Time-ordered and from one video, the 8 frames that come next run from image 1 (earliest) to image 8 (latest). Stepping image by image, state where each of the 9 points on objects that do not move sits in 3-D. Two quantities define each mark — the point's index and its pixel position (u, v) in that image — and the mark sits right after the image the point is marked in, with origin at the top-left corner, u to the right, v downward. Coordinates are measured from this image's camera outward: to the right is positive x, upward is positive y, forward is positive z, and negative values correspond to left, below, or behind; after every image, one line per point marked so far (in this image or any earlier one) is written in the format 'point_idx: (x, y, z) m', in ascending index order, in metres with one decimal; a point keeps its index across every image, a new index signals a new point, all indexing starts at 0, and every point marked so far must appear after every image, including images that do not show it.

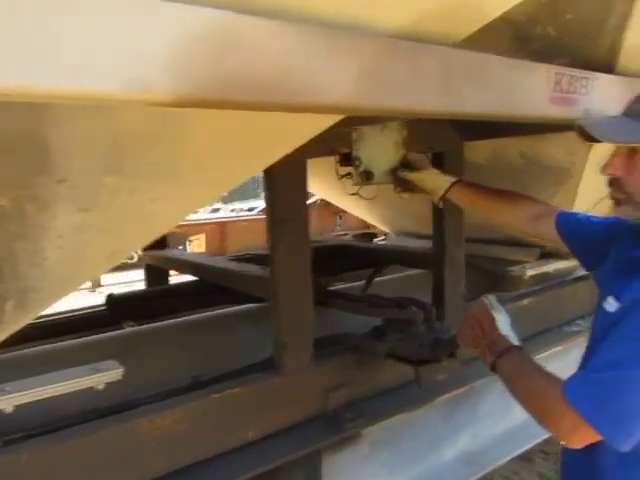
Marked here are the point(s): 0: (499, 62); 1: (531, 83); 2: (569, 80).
0: (+0.4, +0.4, +1.1) m
1: (+0.5, +0.4, +1.2) m
2: (+0.6, +0.4, +1.3) m
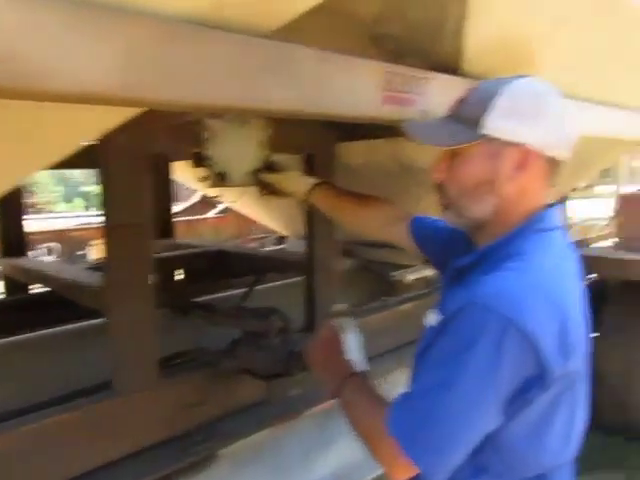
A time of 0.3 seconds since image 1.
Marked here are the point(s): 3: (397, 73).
0: (0.0, +0.4, +1.0) m
1: (+0.1, +0.3, +1.1) m
2: (+0.2, +0.4, +1.2) m
3: (+0.2, +0.4, +1.2) m
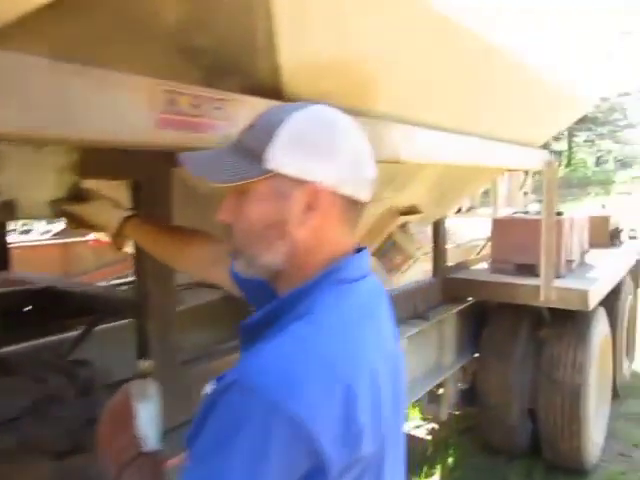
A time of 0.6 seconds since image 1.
0: (-0.4, +0.3, +0.8) m
1: (-0.3, +0.2, +0.9) m
2: (-0.2, +0.3, +1.0) m
3: (-0.3, +0.3, +1.0) m
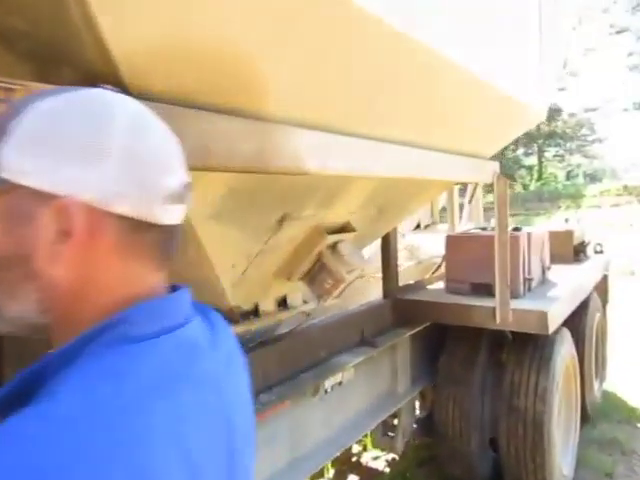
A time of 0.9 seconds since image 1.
0: (-0.7, +0.2, +0.5) m
1: (-0.6, +0.2, +0.6) m
2: (-0.5, +0.2, +0.8) m
3: (-0.5, +0.2, +0.8) m
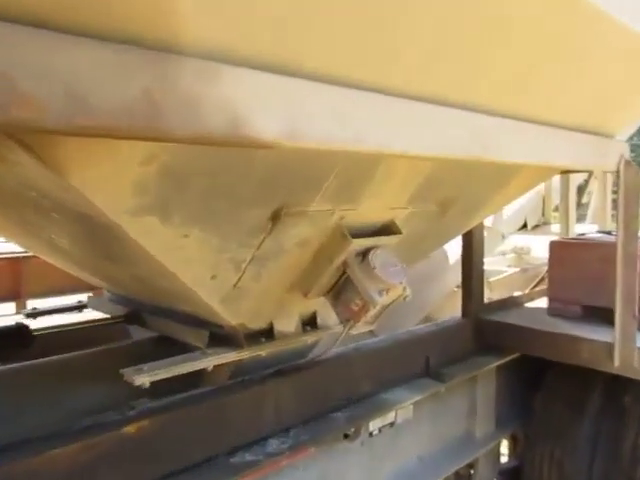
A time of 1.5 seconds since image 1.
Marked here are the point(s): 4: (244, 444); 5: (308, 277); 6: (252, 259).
0: (-0.9, +0.2, +0.1) m
1: (-0.8, +0.2, +0.2) m
2: (-0.7, +0.2, +0.3) m
3: (-0.7, +0.2, +0.3) m
4: (-0.2, -0.6, +1.7) m
5: (0.0, -0.1, +1.6) m
6: (-0.2, -0.1, +1.4) m
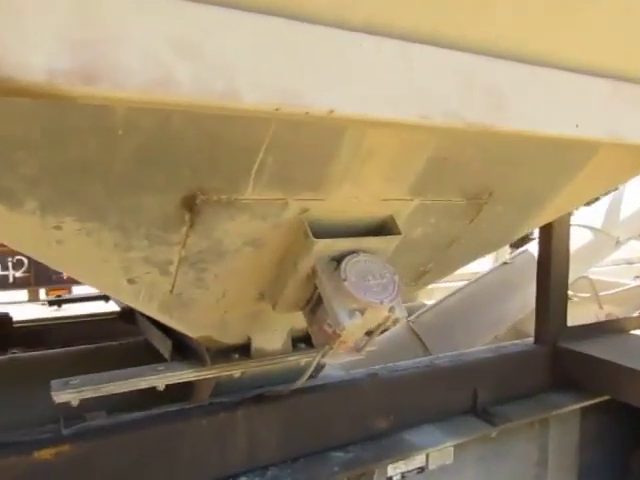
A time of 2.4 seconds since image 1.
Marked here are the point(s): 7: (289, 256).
0: (-1.3, +0.2, 0.0) m
1: (-1.2, +0.2, +0.1) m
2: (-1.0, +0.2, +0.2) m
3: (-1.0, +0.2, +0.2) m
4: (-0.3, -0.6, +1.4) m
5: (-0.1, -0.1, +1.2) m
6: (-0.3, 0.0, +1.1) m
7: (-0.1, 0.0, +1.2) m
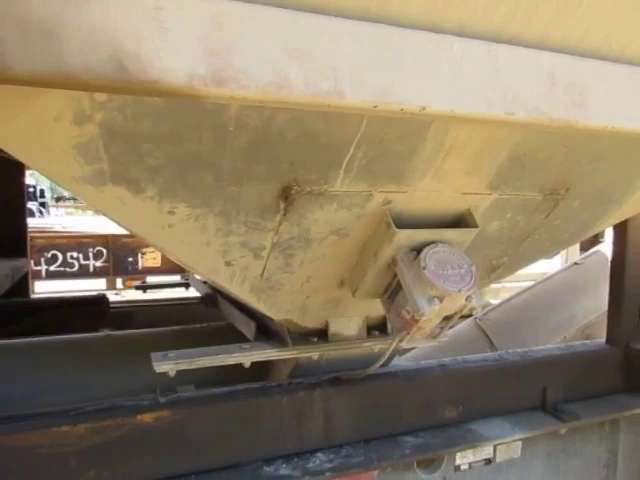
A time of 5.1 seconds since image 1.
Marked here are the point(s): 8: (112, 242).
0: (-1.2, +0.3, +0.2) m
1: (-1.1, +0.3, +0.3) m
2: (-0.9, +0.3, +0.4) m
3: (-1.0, +0.3, +0.3) m
4: (-0.1, -0.6, +1.5) m
5: (+0.1, -0.1, +1.3) m
6: (-0.1, 0.0, +1.2) m
7: (+0.1, 0.0, +1.2) m
8: (-1.8, 0.0, +4.4) m
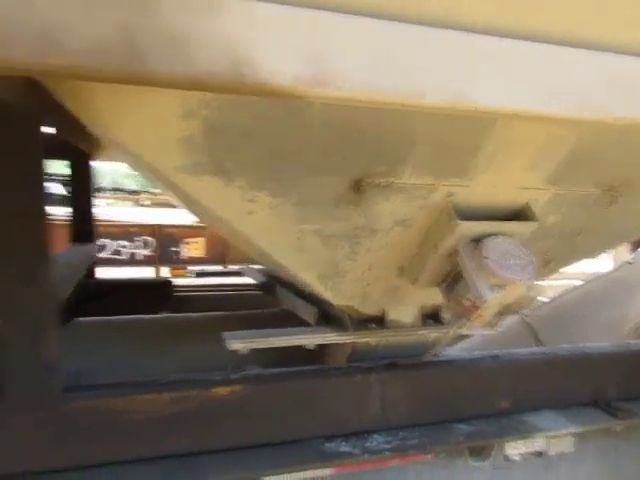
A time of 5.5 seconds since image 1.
0: (-1.1, +0.3, +0.4) m
1: (-1.0, +0.3, +0.5) m
2: (-0.8, +0.3, +0.5) m
3: (-0.9, +0.3, +0.5) m
4: (+0.1, -0.6, +1.6) m
5: (+0.3, -0.1, +1.4) m
6: (+0.1, 0.0, +1.3) m
7: (+0.3, 0.0, +1.3) m
8: (-1.4, +0.1, +4.6) m
